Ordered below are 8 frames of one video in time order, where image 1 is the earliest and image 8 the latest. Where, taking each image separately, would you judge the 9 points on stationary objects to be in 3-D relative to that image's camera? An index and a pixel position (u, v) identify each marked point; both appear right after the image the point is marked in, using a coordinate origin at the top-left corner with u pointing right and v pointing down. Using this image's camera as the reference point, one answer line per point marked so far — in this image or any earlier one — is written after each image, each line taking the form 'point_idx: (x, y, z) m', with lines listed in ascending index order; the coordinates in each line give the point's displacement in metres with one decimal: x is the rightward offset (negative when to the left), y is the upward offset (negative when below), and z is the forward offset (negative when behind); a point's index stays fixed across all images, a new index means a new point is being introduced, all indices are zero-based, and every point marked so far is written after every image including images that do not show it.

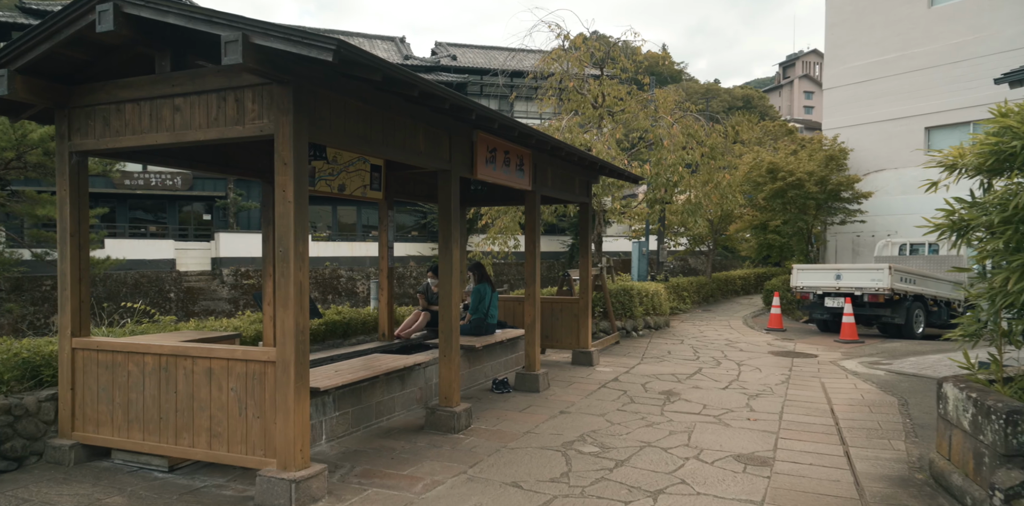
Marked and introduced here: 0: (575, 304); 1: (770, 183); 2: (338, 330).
0: (+1.0, -0.8, +11.2) m
1: (+6.7, +1.8, +18.9) m
2: (-2.3, -1.0, +9.8) m
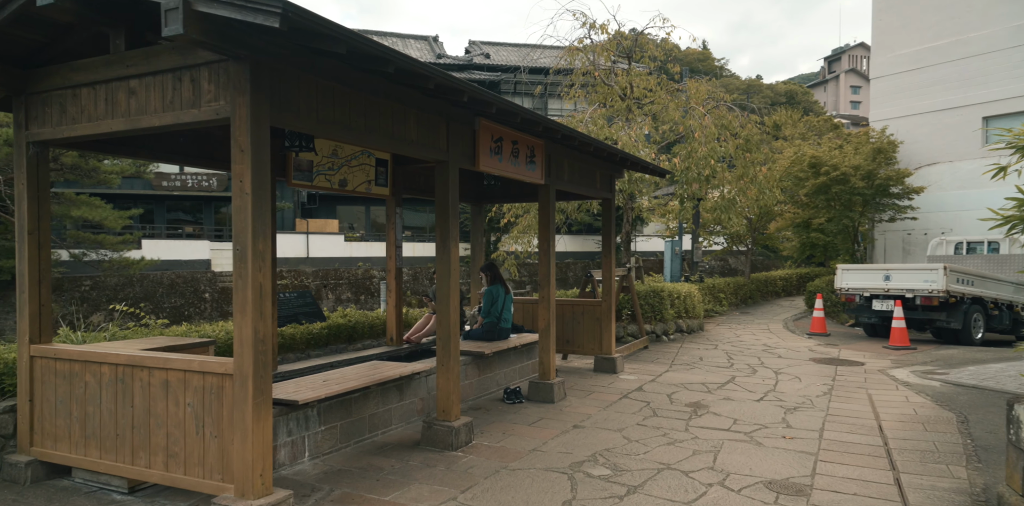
0: (+1.2, -0.8, +10.4) m
1: (+7.4, +1.9, +17.9) m
2: (-2.2, -1.0, +9.3) m
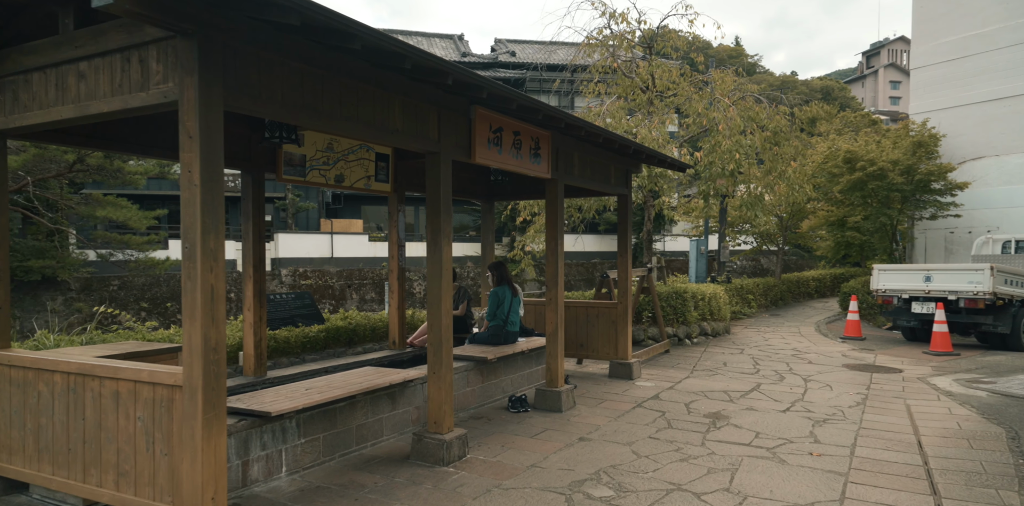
0: (+1.4, -0.8, +9.9) m
1: (+7.9, +1.9, +17.0) m
2: (-2.1, -1.0, +8.8) m
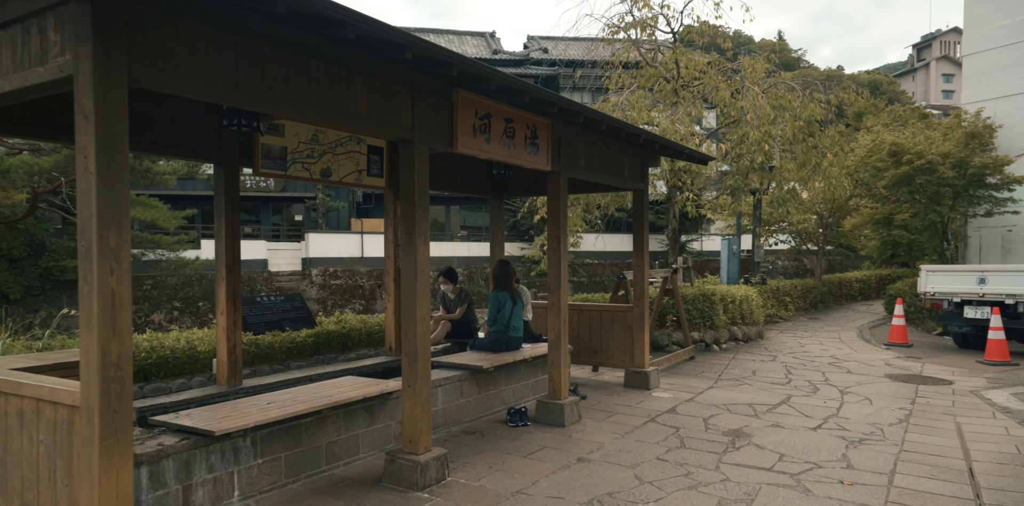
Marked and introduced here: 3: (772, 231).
0: (+1.5, -0.8, +9.1) m
1: (+8.4, +1.9, +15.9) m
2: (-2.0, -1.0, +8.3) m
3: (+6.4, +0.5, +17.9) m
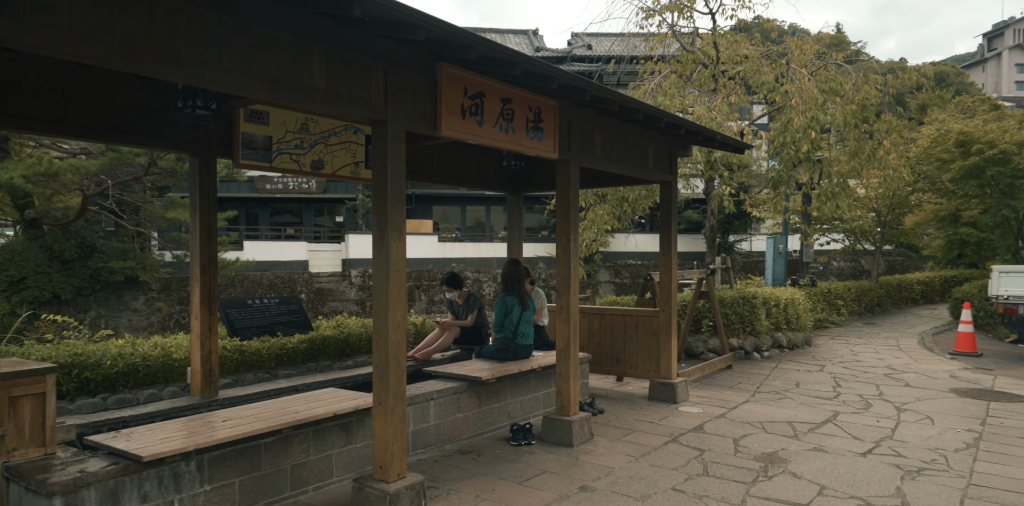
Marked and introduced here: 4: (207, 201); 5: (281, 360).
0: (+1.6, -0.7, +8.3) m
1: (+9.0, +1.9, +14.5) m
2: (-1.9, -1.0, +7.7) m
3: (+7.2, +0.6, +16.7) m
4: (-2.6, +0.4, +6.2) m
5: (-2.3, -1.1, +7.2) m
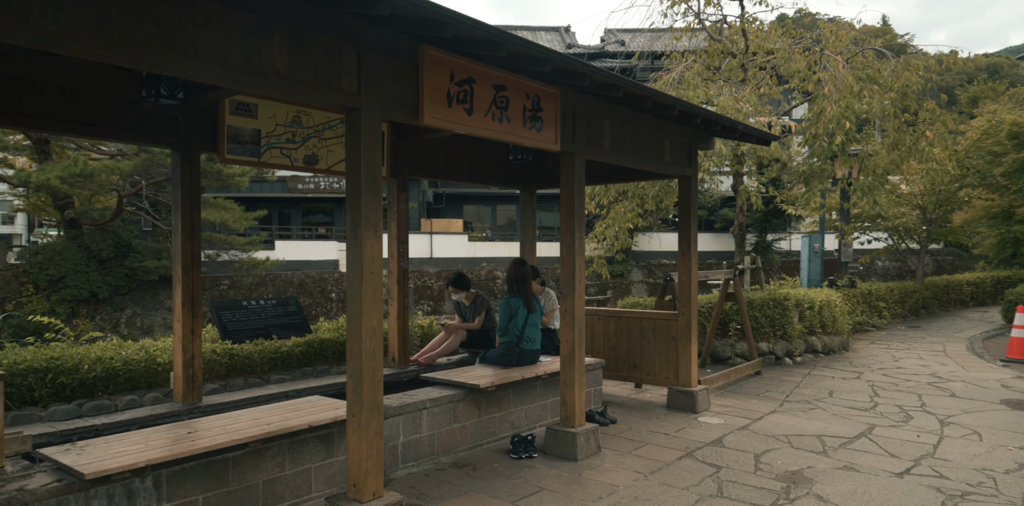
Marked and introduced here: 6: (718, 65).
0: (+1.7, -0.7, +7.7) m
1: (+9.4, +1.9, +13.6) m
2: (-1.8, -1.0, +7.3) m
3: (+7.8, +0.6, +15.9) m
4: (-2.6, +0.4, +5.9) m
5: (-2.3, -1.1, +6.9) m
6: (+3.1, +2.9, +11.0) m
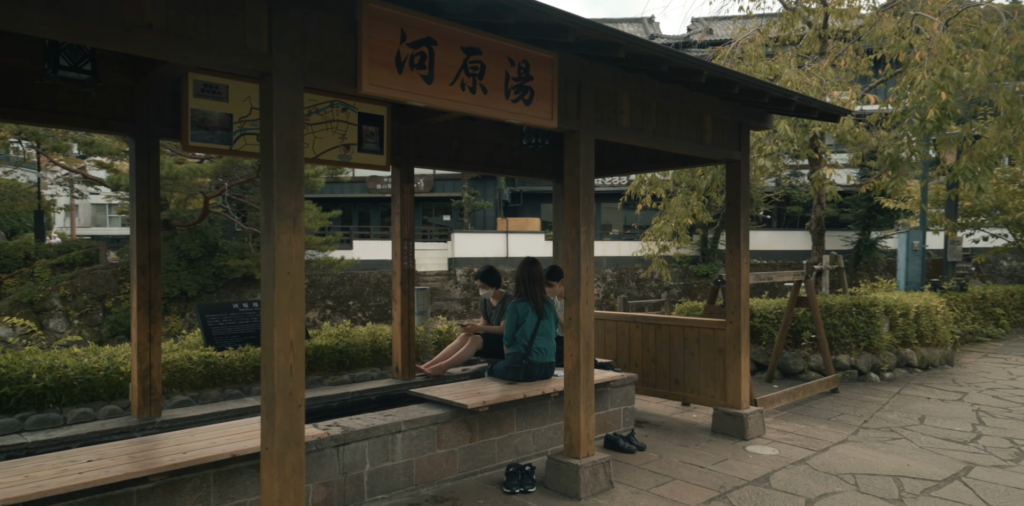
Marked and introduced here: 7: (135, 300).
0: (+1.9, -0.7, +6.6) m
1: (+10.3, +1.9, +11.4) m
2: (-1.7, -1.0, +6.7) m
3: (+8.9, +0.6, +13.8) m
4: (-2.6, +0.5, +5.3) m
5: (-2.2, -1.0, +6.3) m
6: (+3.7, +2.9, +9.7) m
7: (-2.7, -0.3, +5.2) m
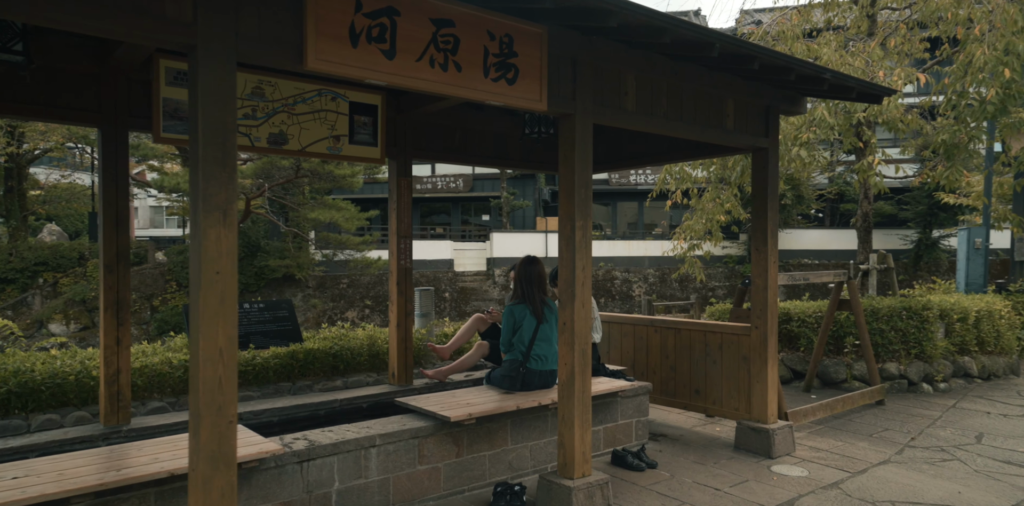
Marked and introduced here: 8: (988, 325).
0: (+1.9, -0.7, +6.0) m
1: (+10.6, +2.0, +10.2) m
2: (-1.7, -1.0, +6.3) m
3: (+9.5, +0.6, +12.7) m
4: (-2.7, +0.5, +5.0) m
5: (-2.1, -1.0, +5.9) m
6: (+3.9, +2.9, +8.9) m
7: (-2.8, -0.3, +4.9) m
8: (+5.8, -0.9, +8.9) m
